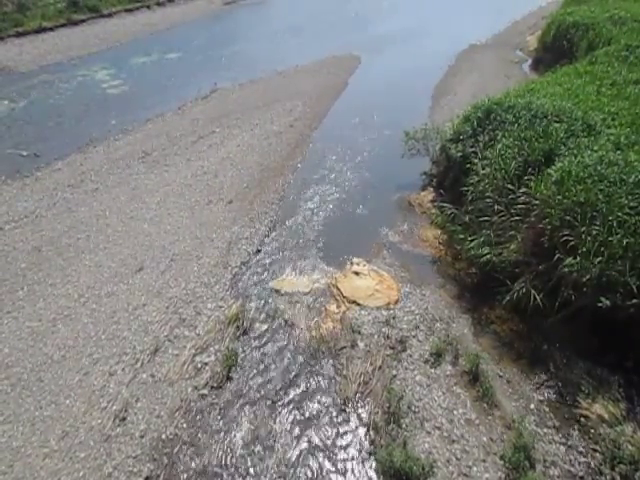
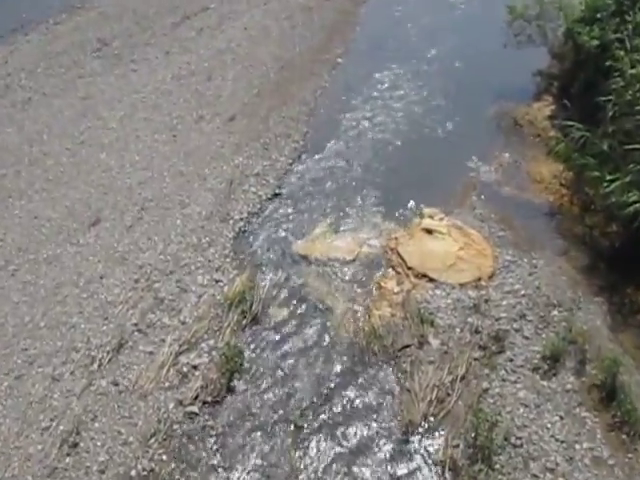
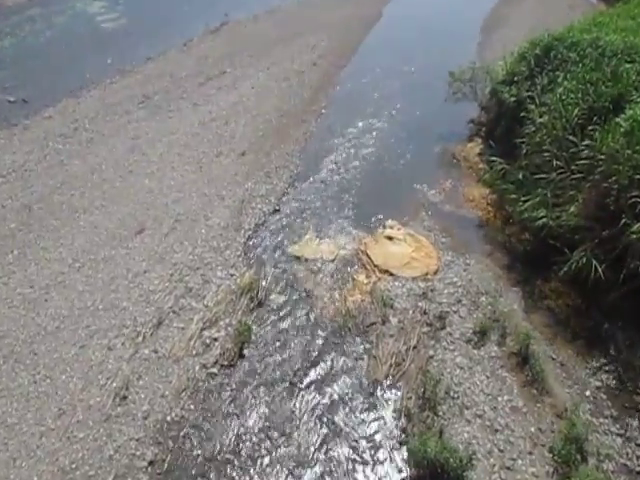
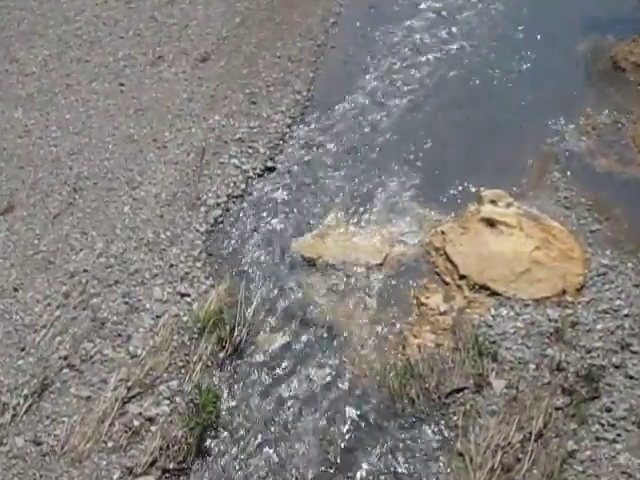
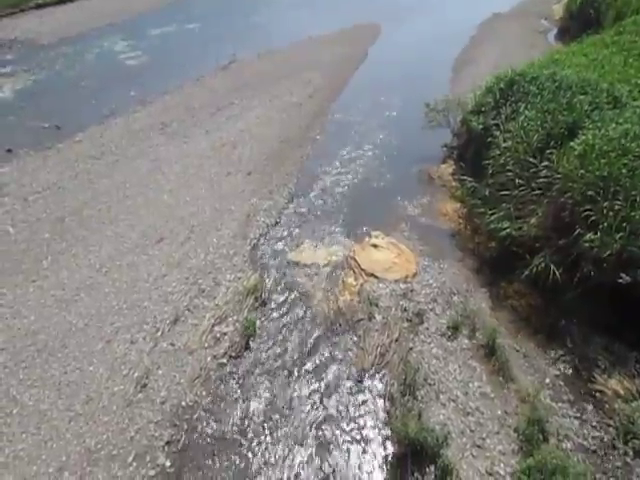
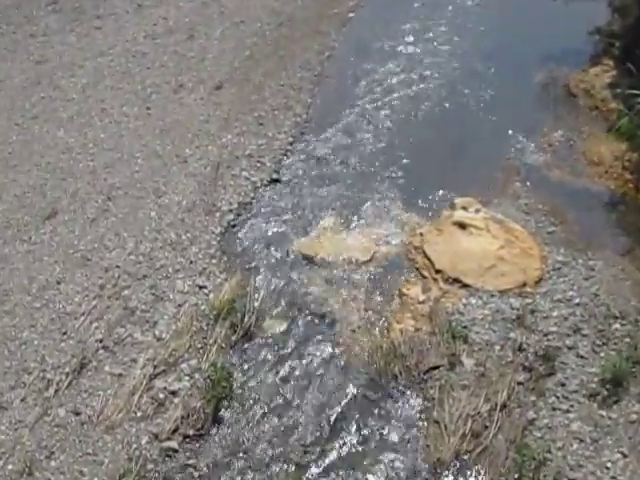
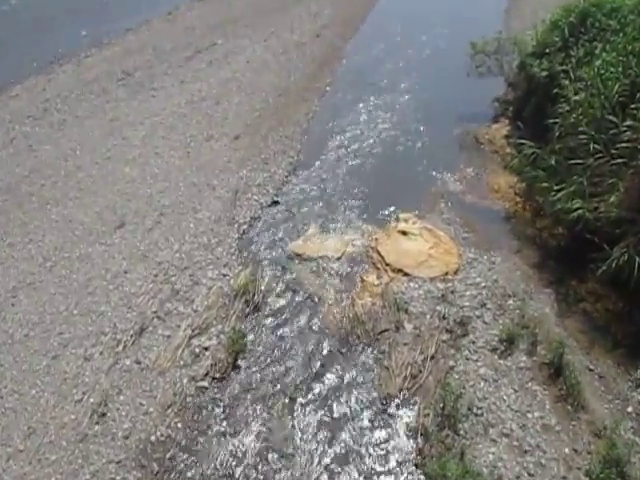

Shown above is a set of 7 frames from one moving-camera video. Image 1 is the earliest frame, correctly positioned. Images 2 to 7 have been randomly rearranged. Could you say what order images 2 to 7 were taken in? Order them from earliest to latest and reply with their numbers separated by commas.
5, 3, 7, 2, 6, 4
